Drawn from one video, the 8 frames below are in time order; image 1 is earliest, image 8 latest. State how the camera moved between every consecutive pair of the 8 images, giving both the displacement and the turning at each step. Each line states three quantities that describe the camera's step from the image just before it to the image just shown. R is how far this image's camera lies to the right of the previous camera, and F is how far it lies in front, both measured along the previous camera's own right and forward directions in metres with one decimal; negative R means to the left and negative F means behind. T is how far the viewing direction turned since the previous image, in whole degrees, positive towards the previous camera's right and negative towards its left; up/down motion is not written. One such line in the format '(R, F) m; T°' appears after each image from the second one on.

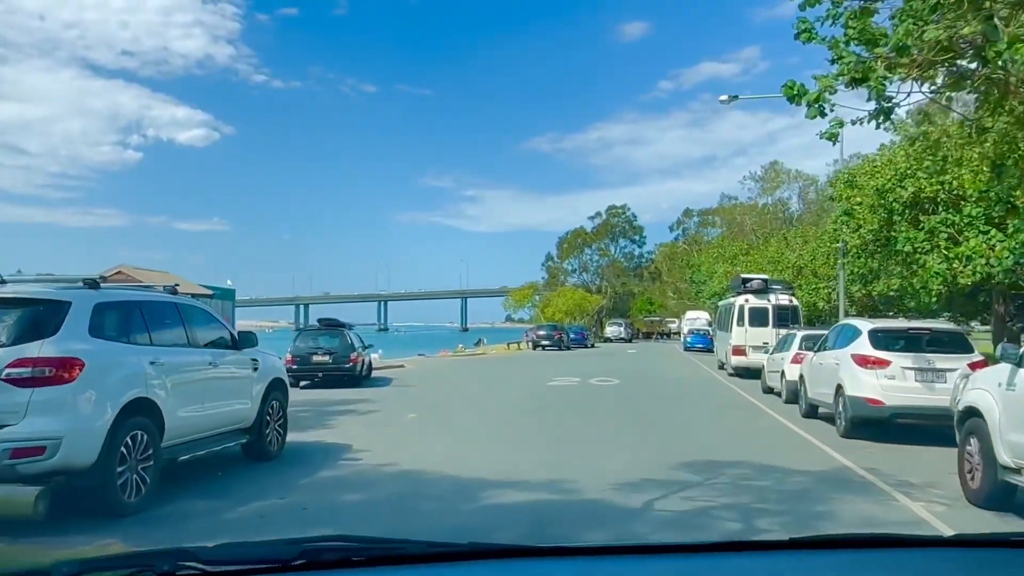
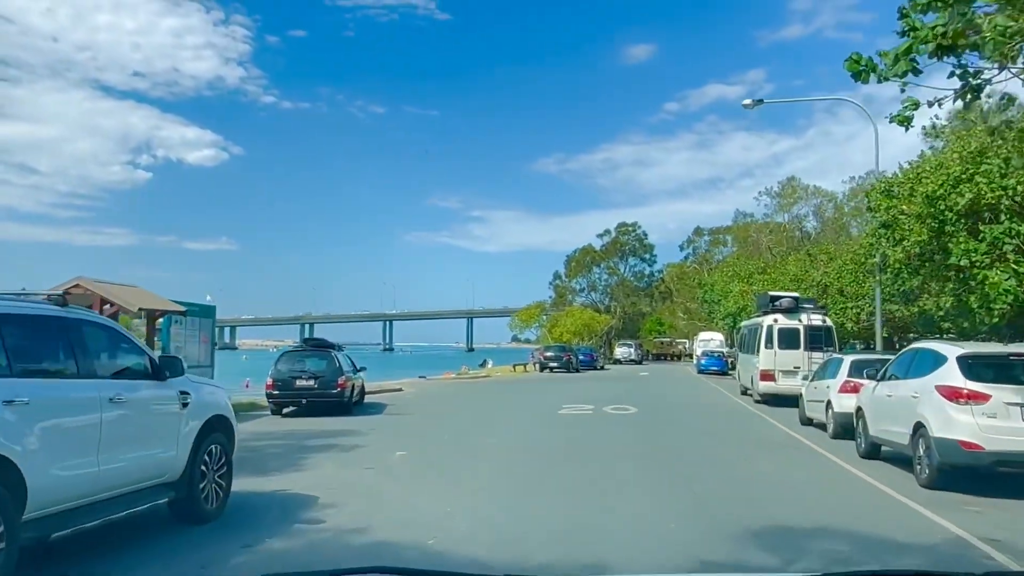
(0.0, +2.2) m; 0°
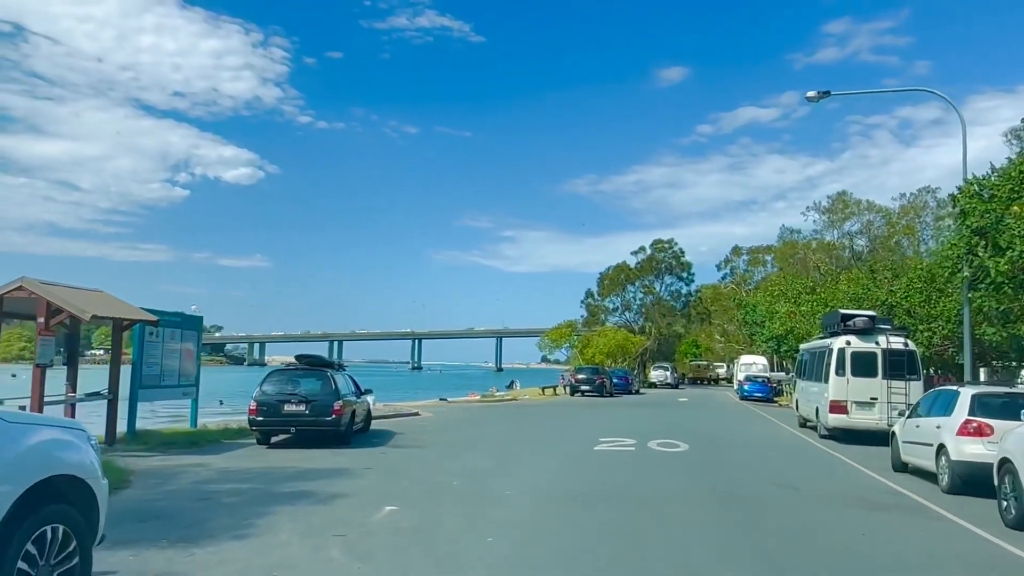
(0.0, +3.1) m; -2°
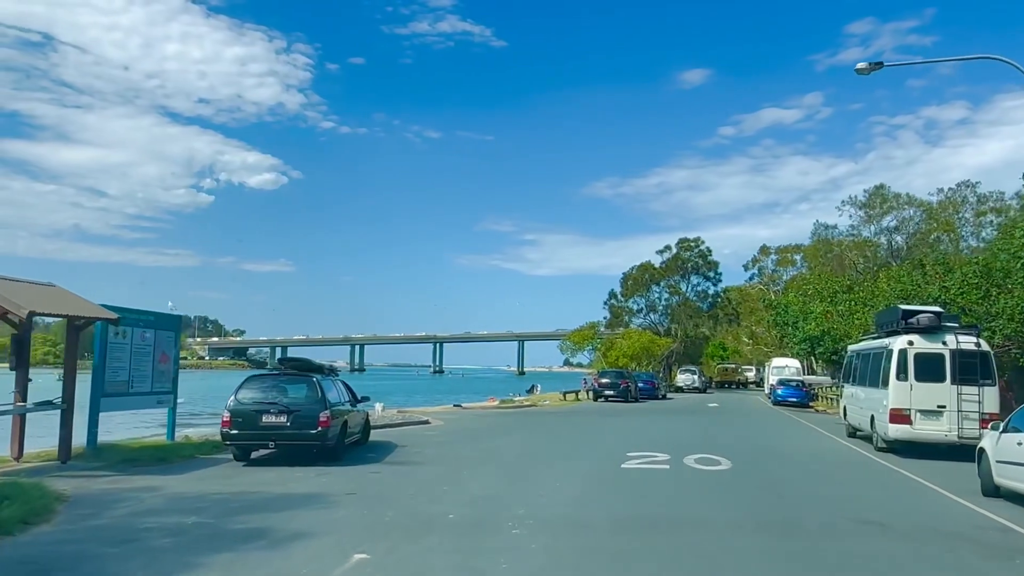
(+0.1, +2.3) m; -1°
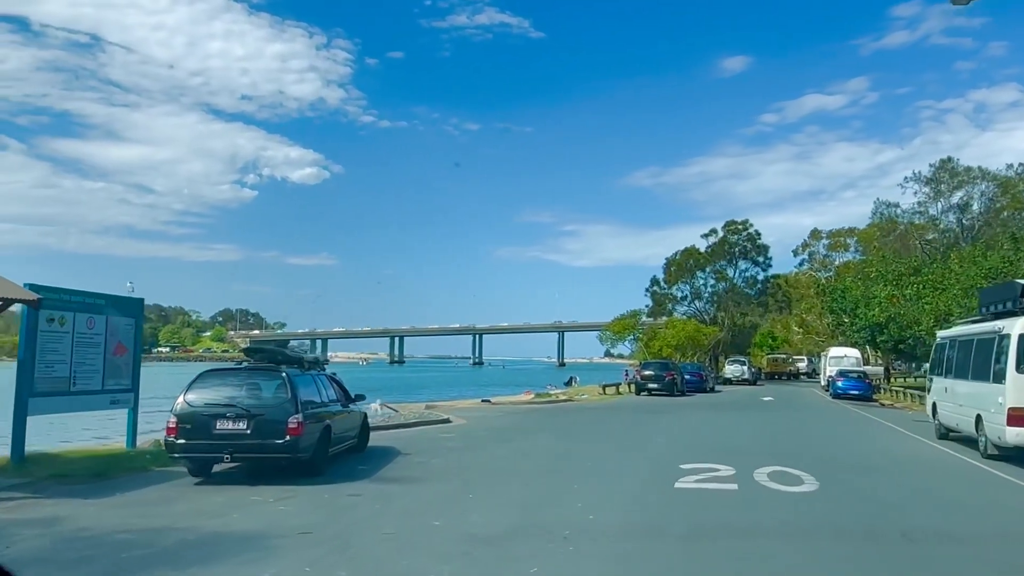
(+0.3, +3.2) m; -3°
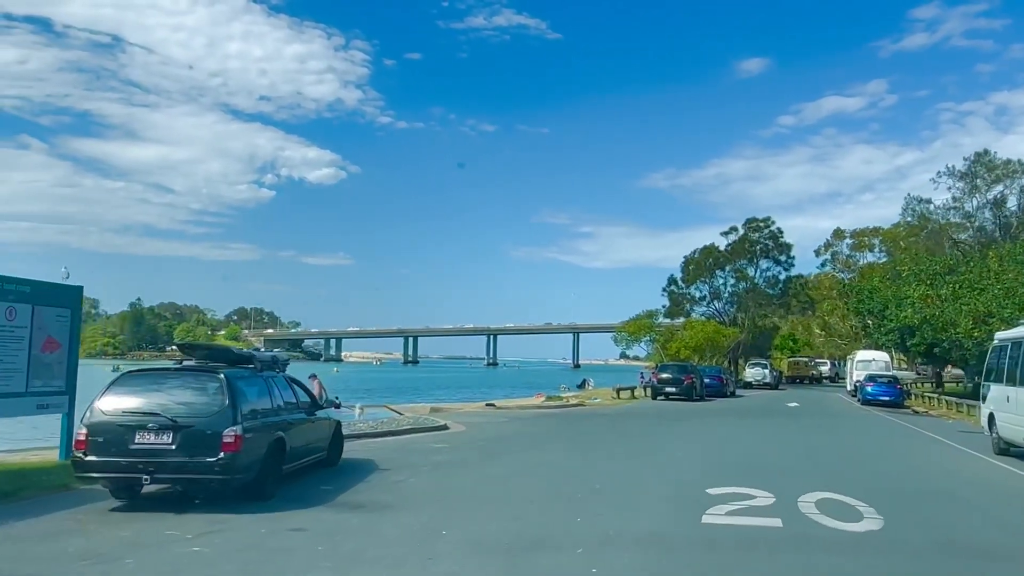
(+0.3, +2.2) m; -1°
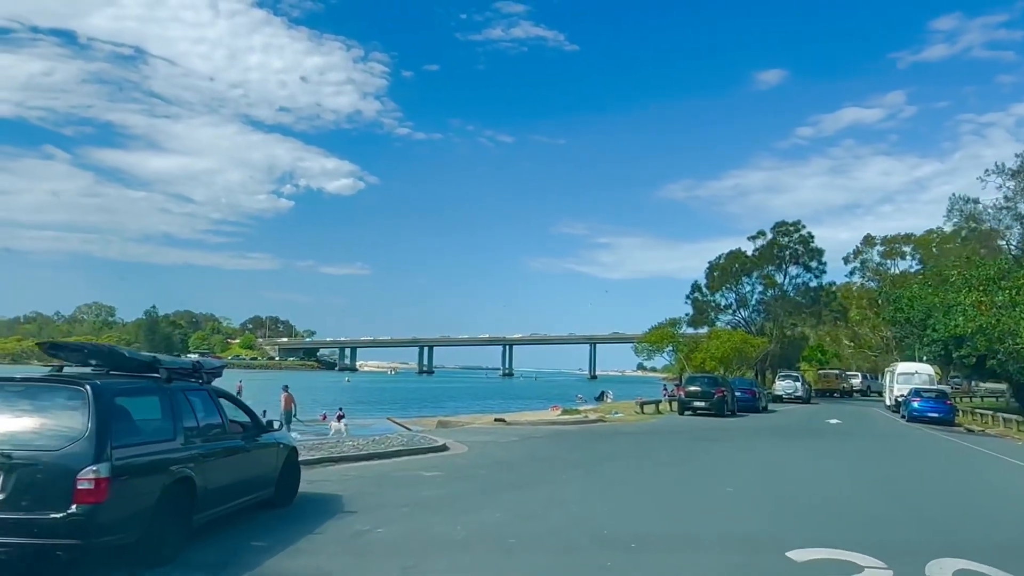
(+0.1, +3.0) m; -1°
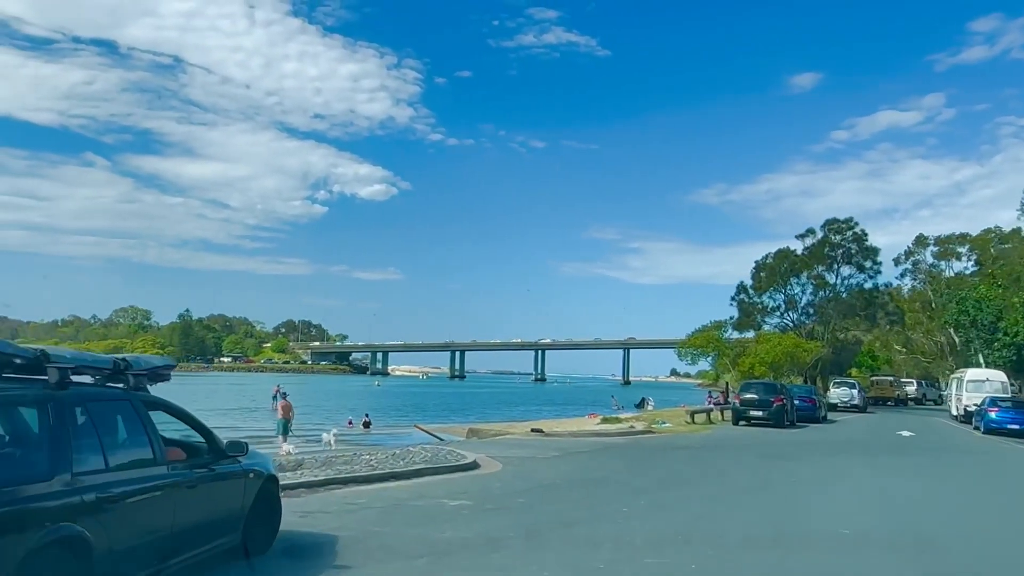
(-0.2, +2.7) m; -2°
